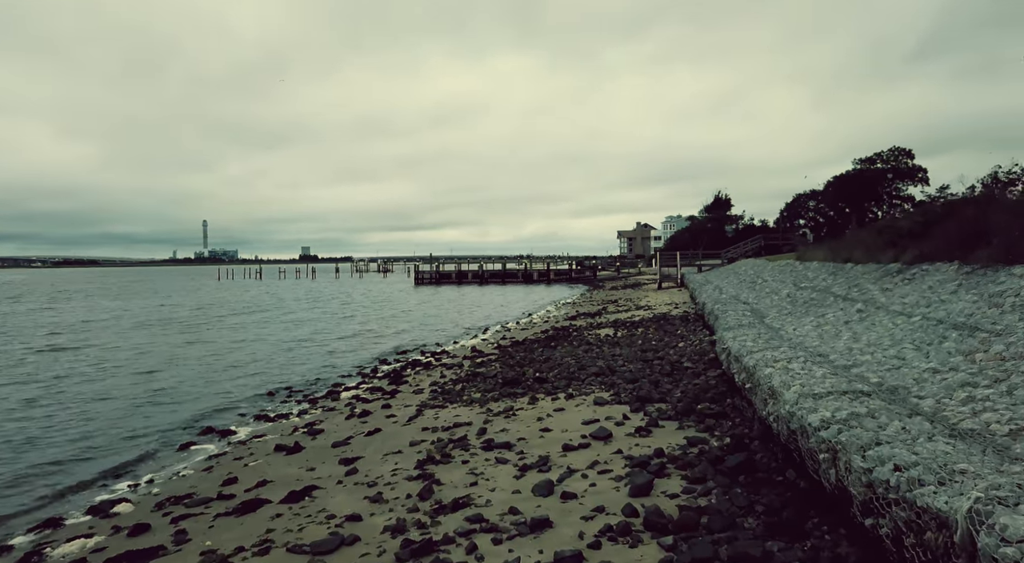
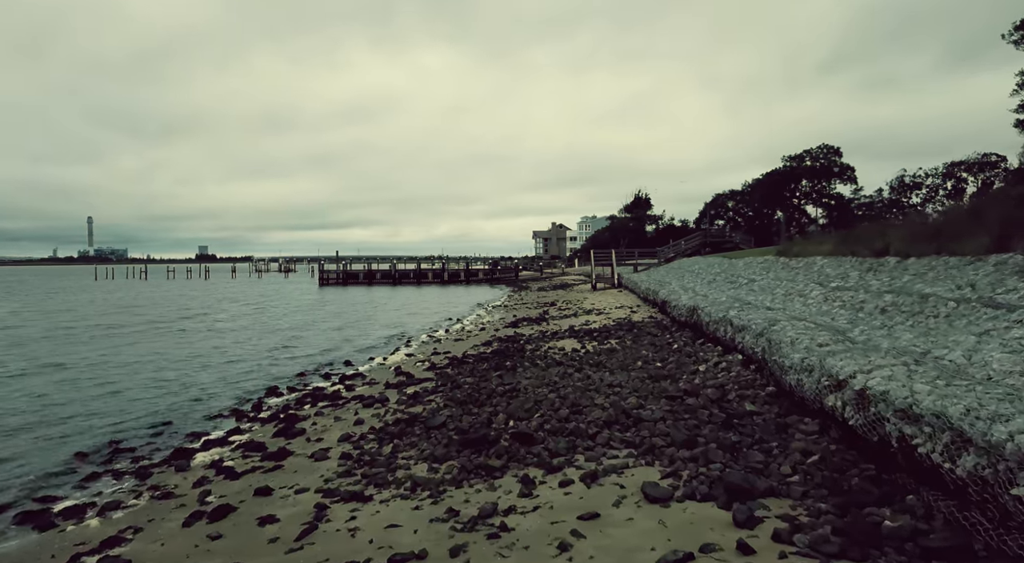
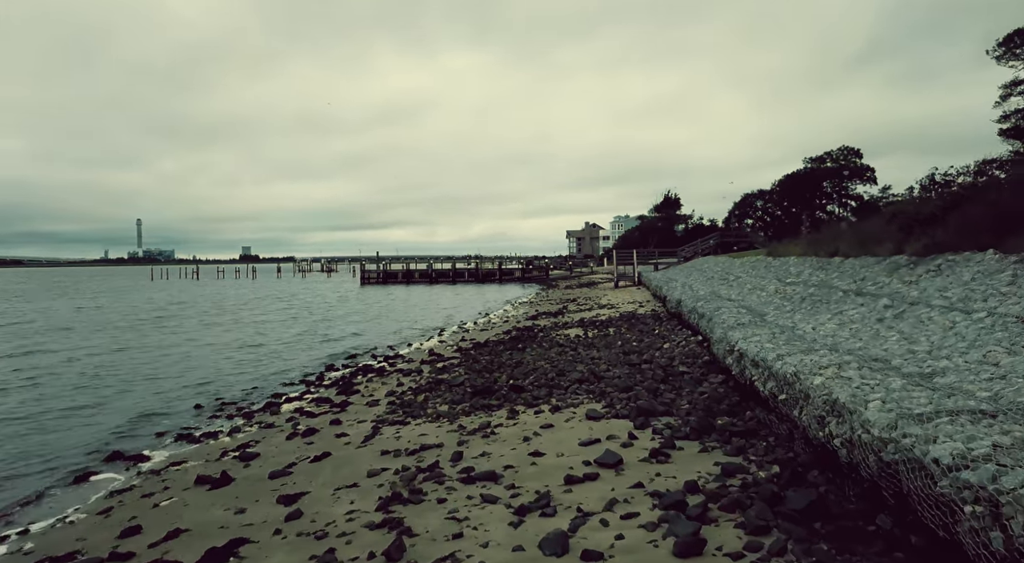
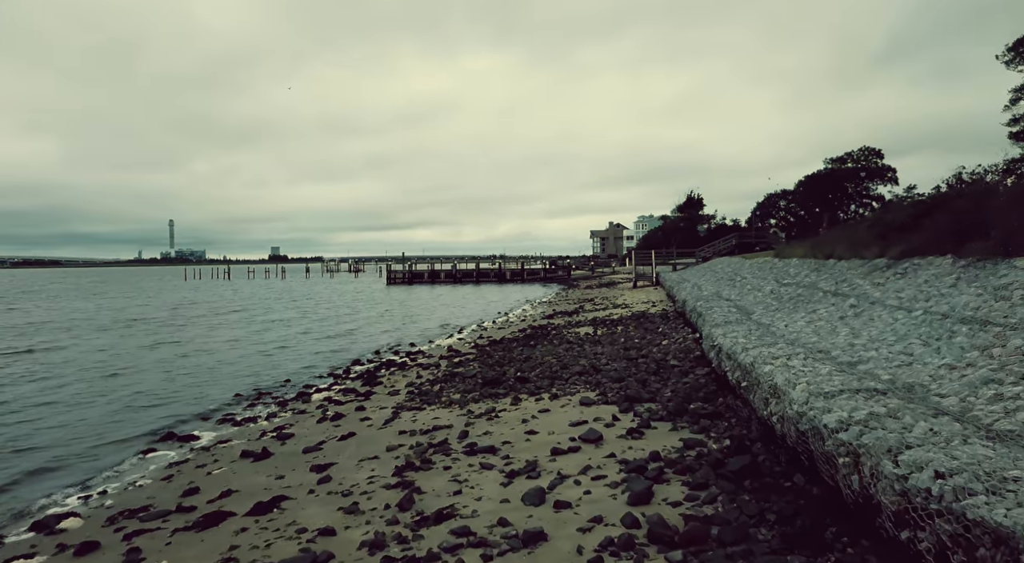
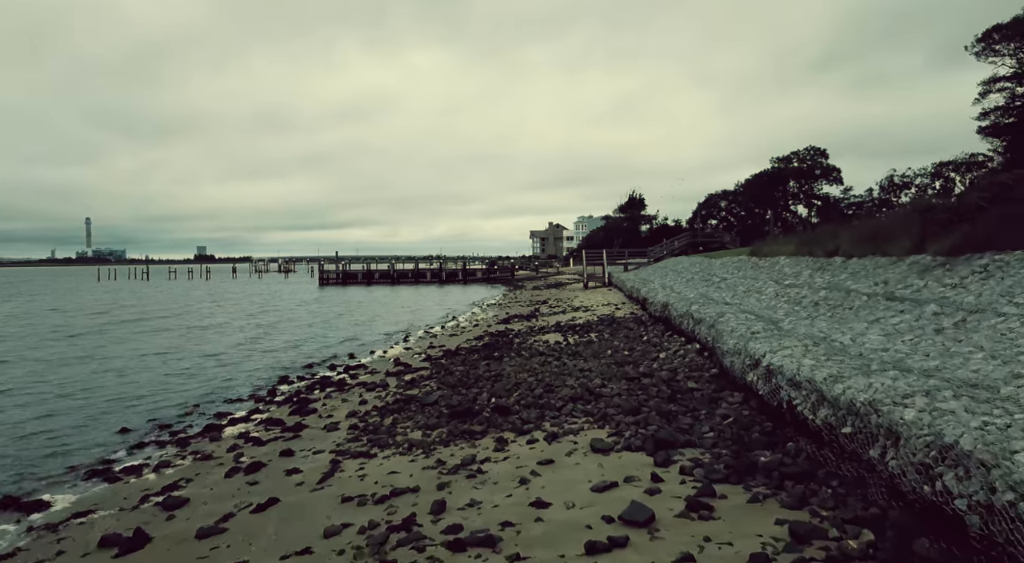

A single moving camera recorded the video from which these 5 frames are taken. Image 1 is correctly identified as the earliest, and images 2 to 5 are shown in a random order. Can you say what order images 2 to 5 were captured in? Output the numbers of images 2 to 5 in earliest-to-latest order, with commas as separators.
4, 3, 5, 2
